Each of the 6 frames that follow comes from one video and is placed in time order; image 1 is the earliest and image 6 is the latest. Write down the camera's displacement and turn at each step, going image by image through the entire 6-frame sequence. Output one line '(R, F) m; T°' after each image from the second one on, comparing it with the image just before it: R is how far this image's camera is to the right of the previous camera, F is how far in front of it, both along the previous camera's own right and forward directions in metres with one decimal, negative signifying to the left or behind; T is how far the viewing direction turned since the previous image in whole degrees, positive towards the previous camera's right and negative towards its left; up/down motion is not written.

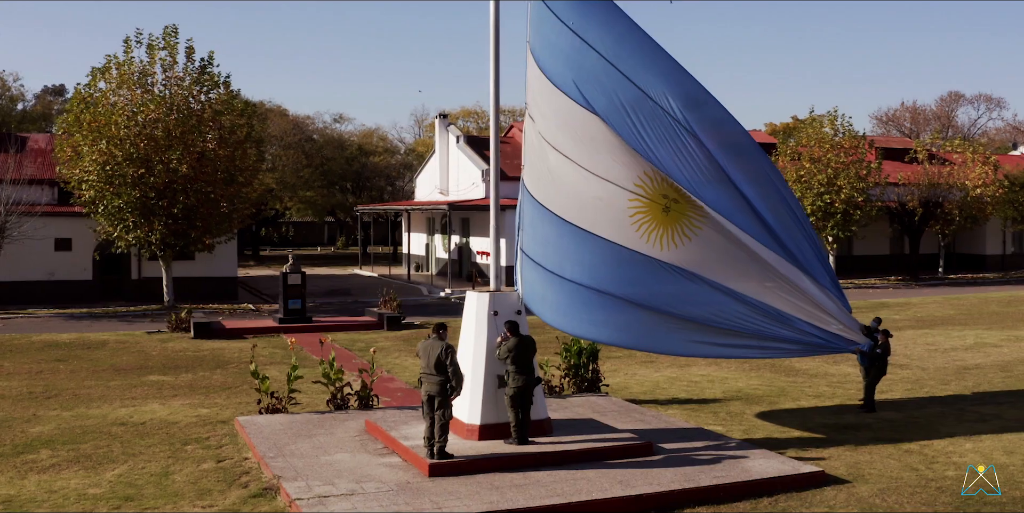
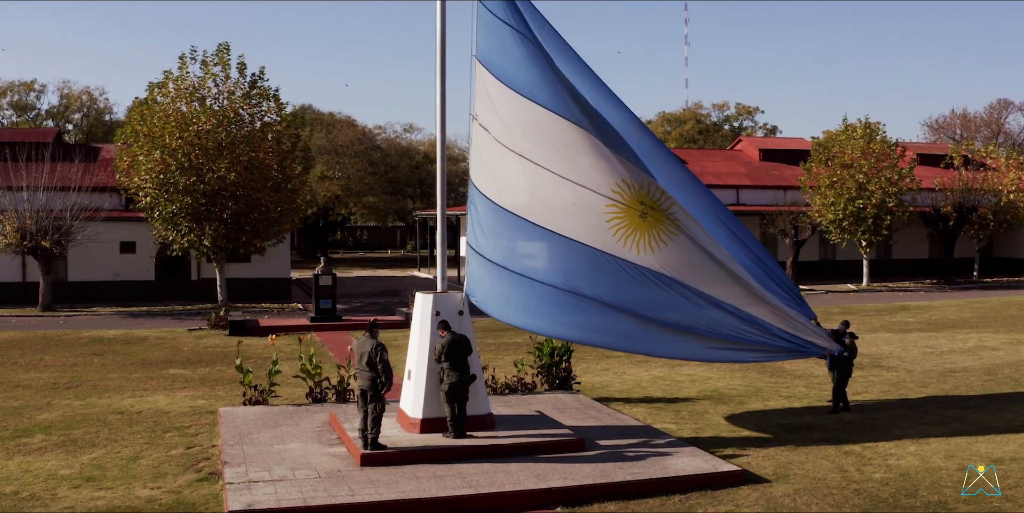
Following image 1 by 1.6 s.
(+1.8, -0.6) m; -7°
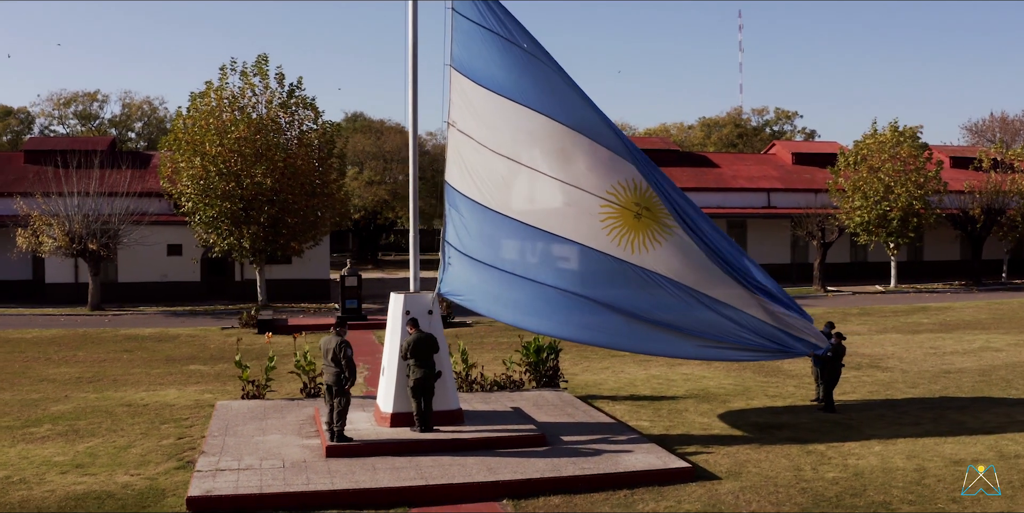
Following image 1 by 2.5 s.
(+1.3, -0.4) m; -5°
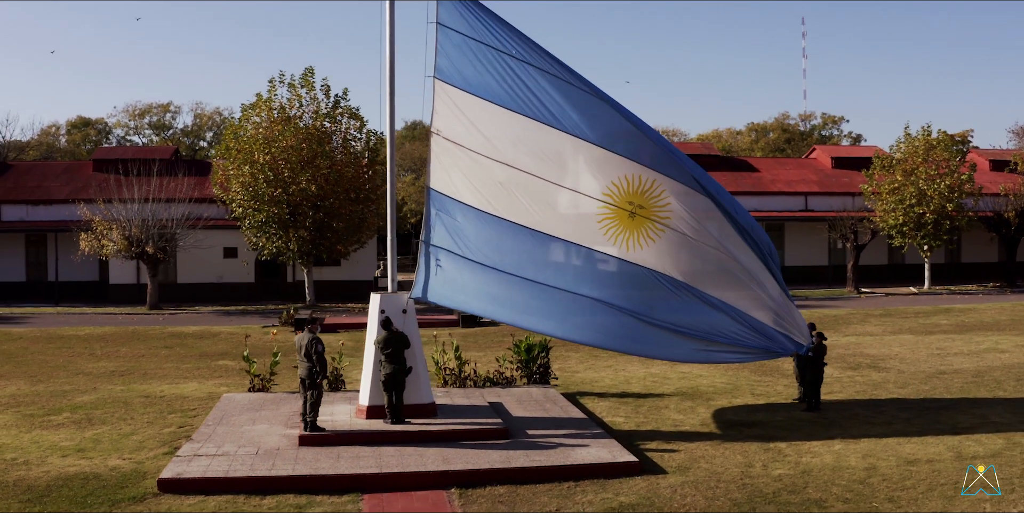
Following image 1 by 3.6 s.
(+1.5, -0.5) m; -6°
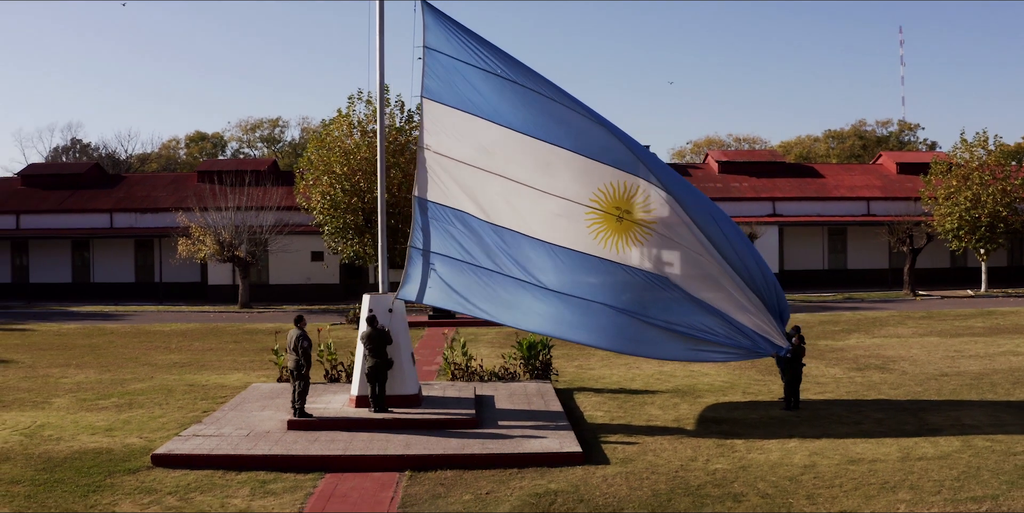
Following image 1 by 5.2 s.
(+2.2, -0.7) m; -9°
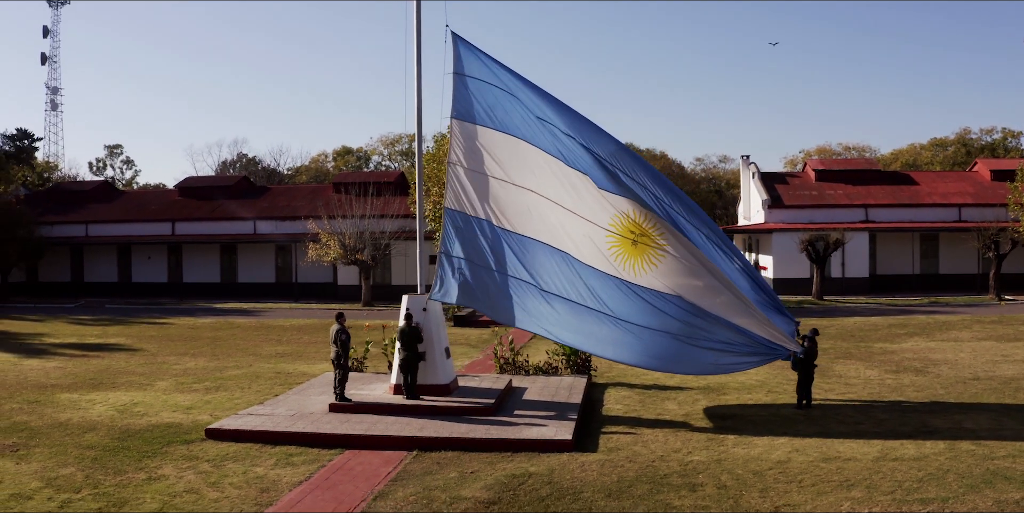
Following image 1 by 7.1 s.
(+2.4, -0.9) m; -11°
